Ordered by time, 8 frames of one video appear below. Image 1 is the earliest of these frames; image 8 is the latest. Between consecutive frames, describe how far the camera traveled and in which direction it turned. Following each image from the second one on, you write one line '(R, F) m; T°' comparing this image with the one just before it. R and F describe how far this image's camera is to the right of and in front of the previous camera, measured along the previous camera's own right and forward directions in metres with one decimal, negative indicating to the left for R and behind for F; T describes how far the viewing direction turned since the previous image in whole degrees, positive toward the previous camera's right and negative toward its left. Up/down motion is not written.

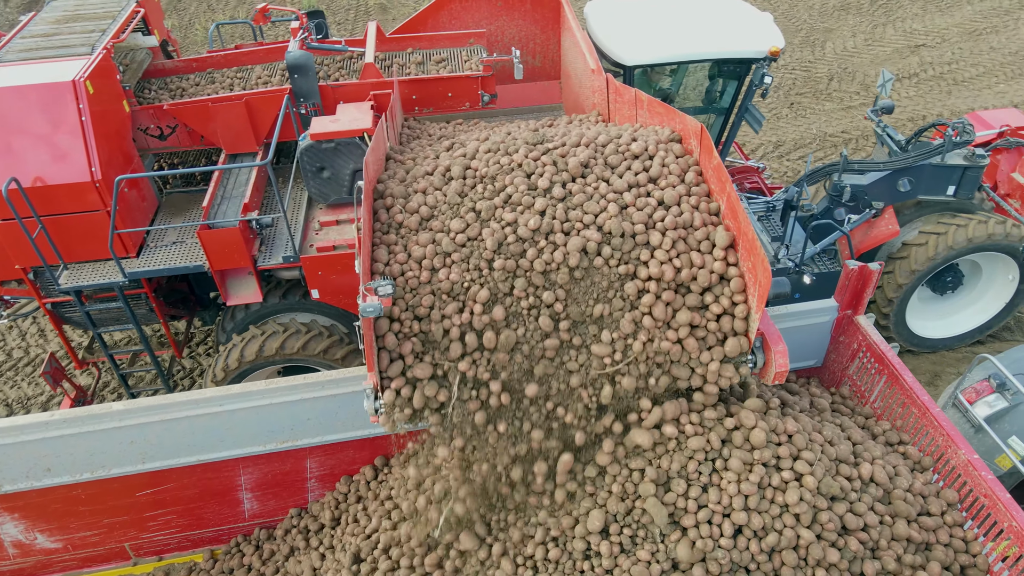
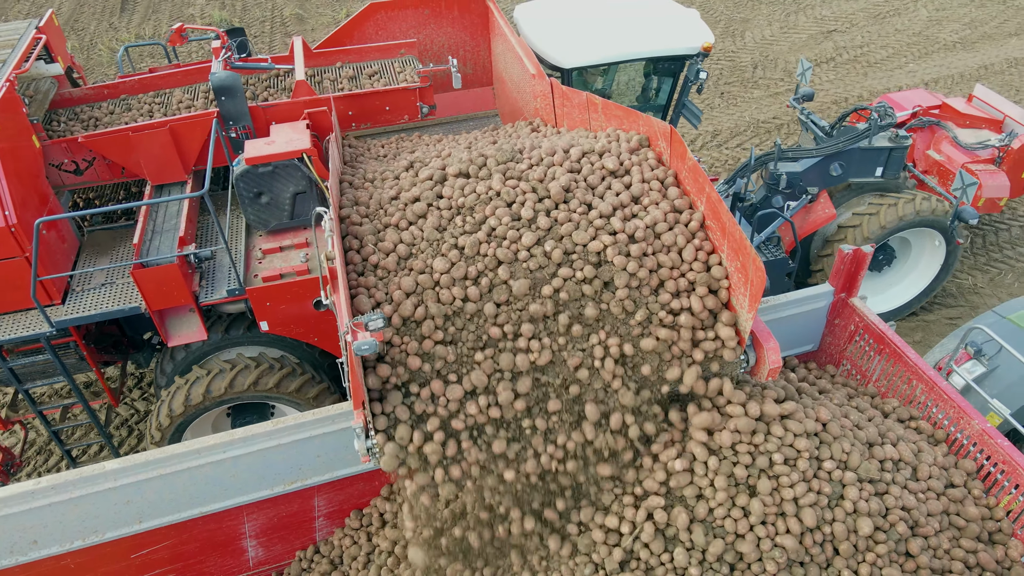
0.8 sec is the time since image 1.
(-0.2, +0.1) m; +6°
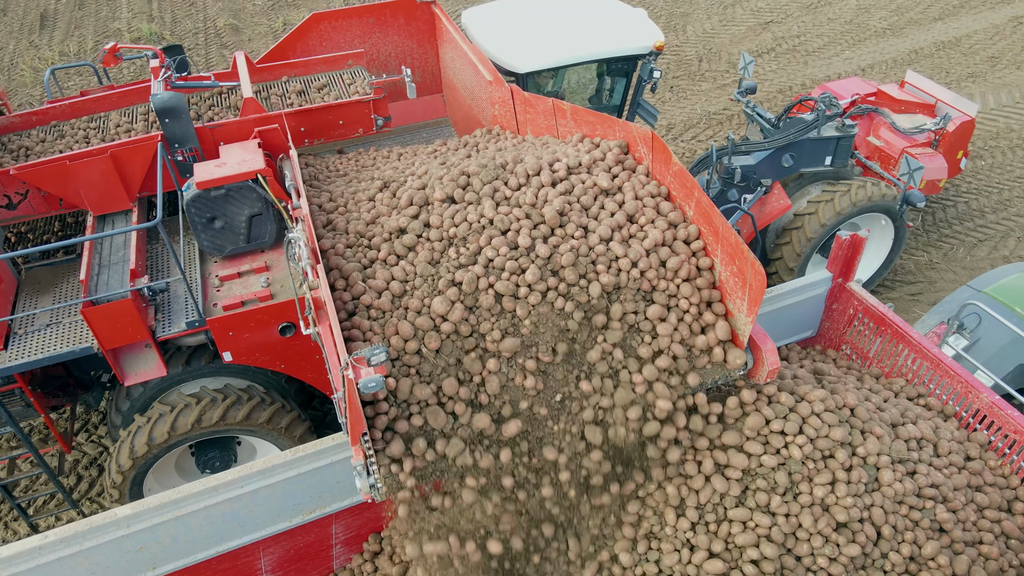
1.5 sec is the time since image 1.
(-0.2, +0.1) m; +4°
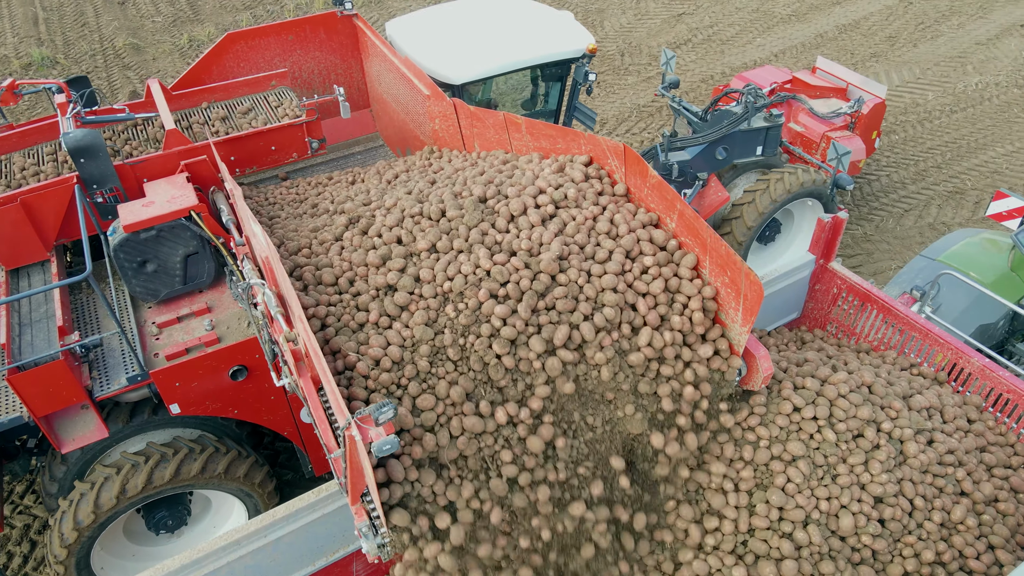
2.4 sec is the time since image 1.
(-0.2, +0.1) m; +6°
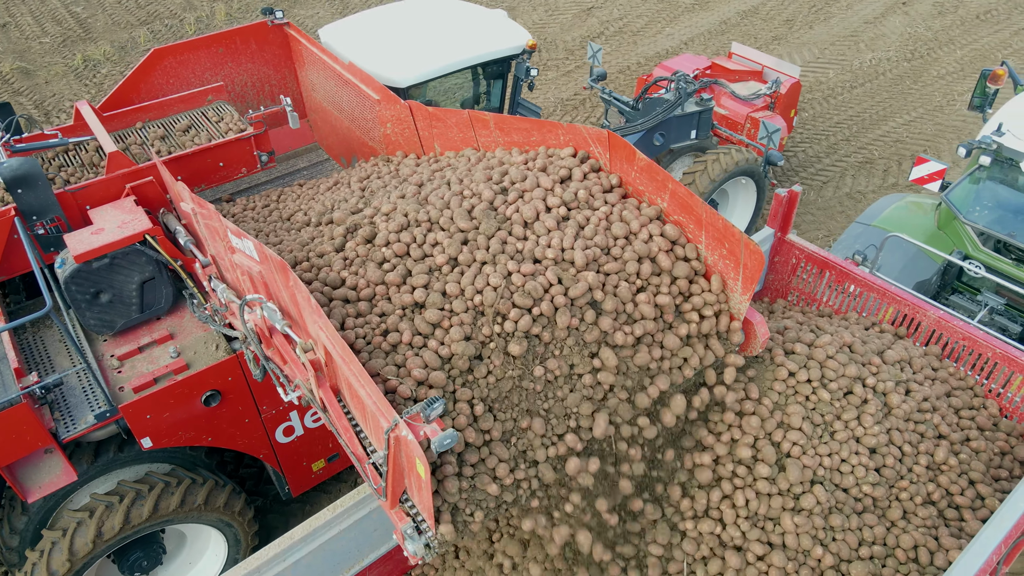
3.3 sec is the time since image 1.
(-0.3, 0.0) m; +6°
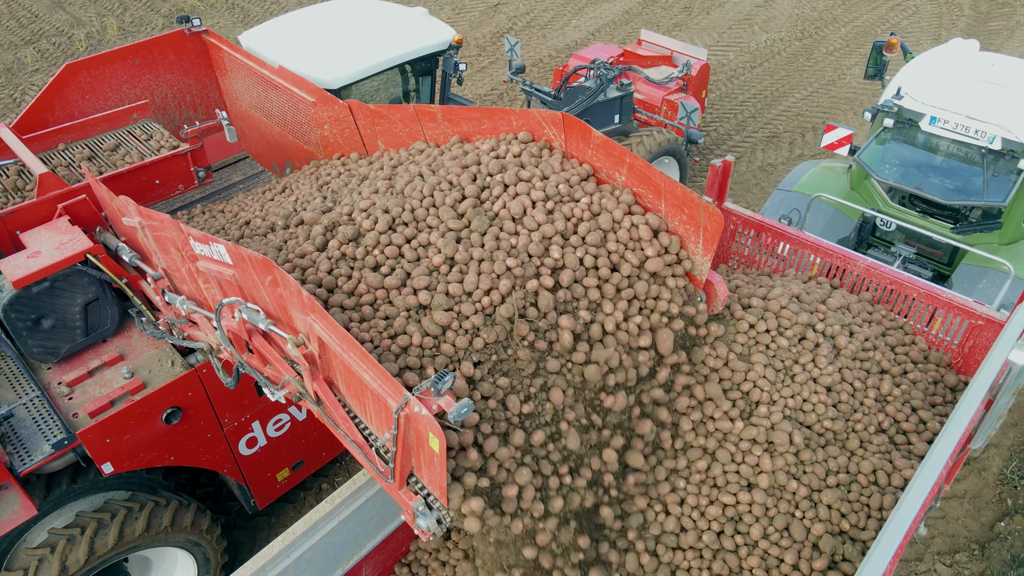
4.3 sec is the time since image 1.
(-0.2, -0.1) m; +6°
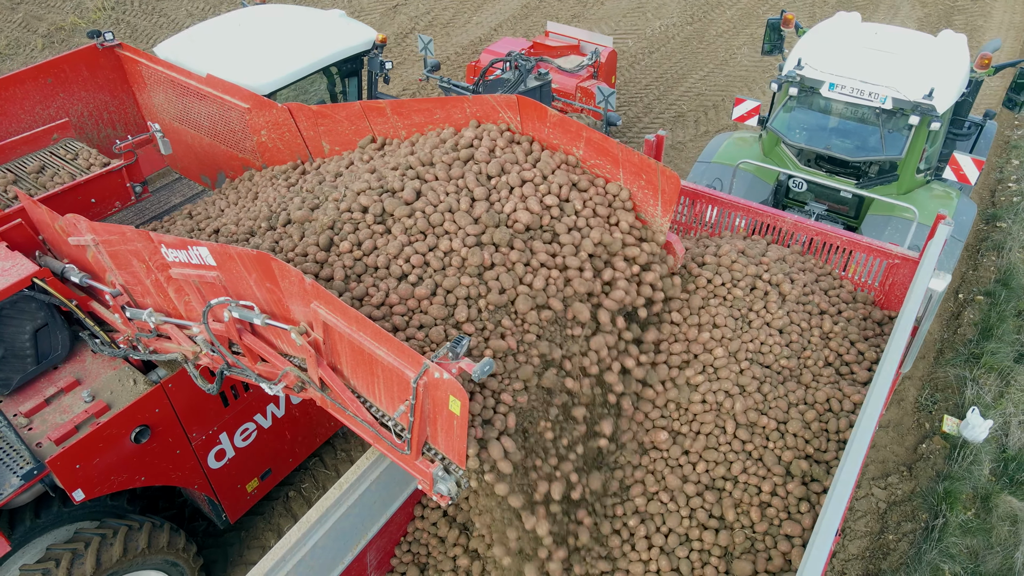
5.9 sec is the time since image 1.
(-0.3, -0.1) m; +7°
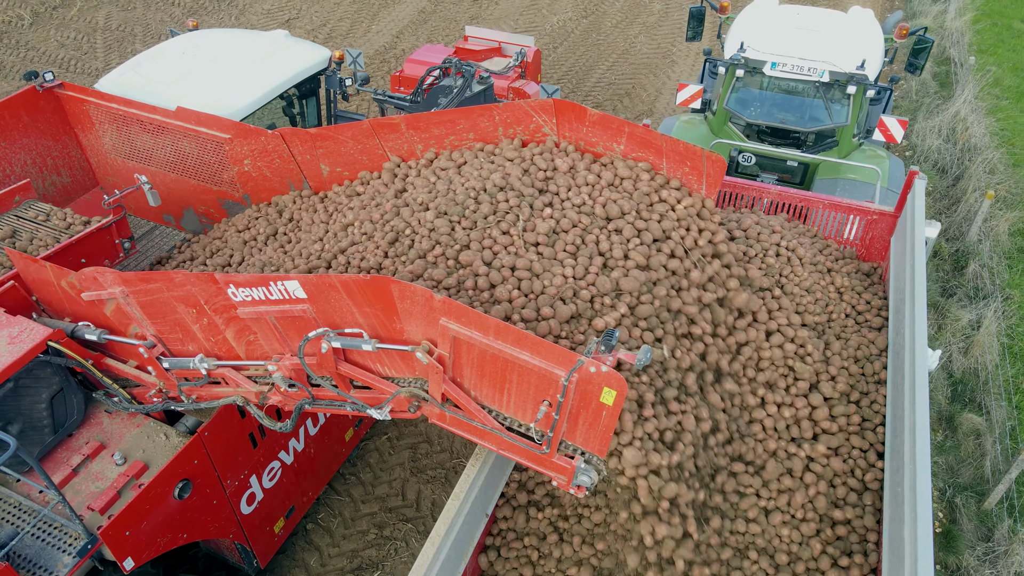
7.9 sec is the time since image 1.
(-0.7, 0.0) m; +9°
